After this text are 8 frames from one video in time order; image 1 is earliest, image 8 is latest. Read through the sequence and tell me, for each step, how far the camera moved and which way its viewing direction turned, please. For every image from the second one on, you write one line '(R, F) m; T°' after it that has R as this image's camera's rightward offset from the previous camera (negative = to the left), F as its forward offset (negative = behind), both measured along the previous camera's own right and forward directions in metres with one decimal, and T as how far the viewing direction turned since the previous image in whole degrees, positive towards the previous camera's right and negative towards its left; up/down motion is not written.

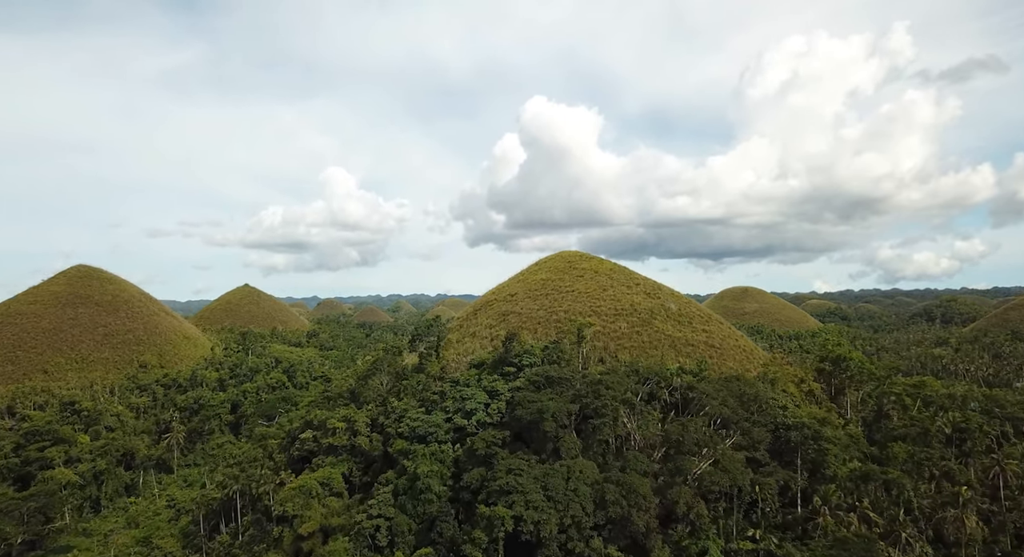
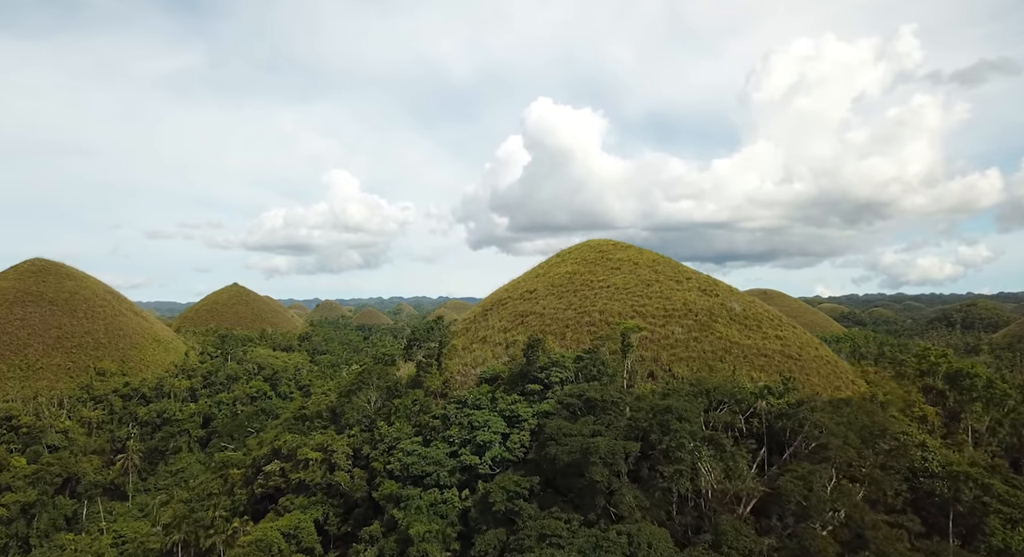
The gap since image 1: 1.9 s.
(-0.9, +6.6) m; 0°
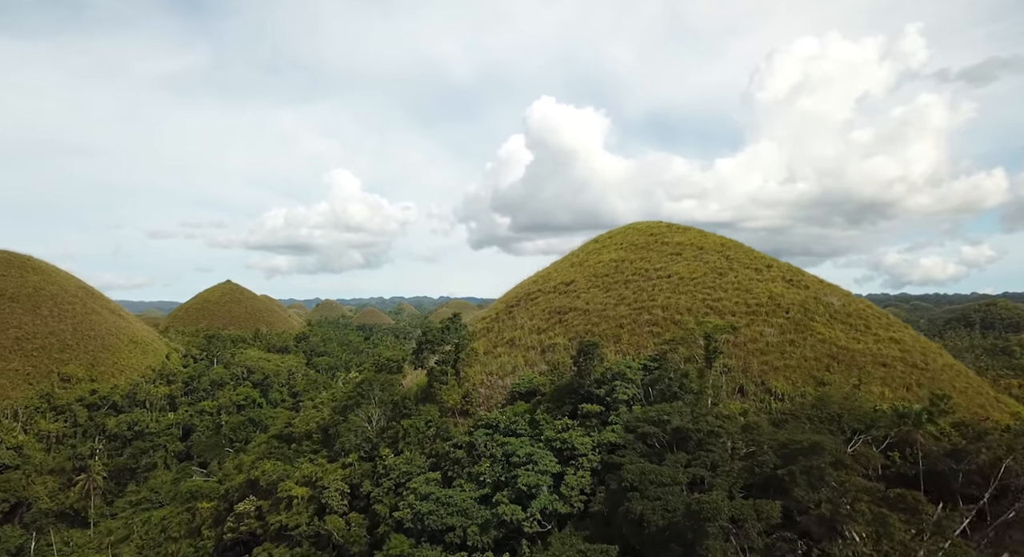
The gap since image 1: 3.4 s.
(-1.4, +5.4) m; 0°
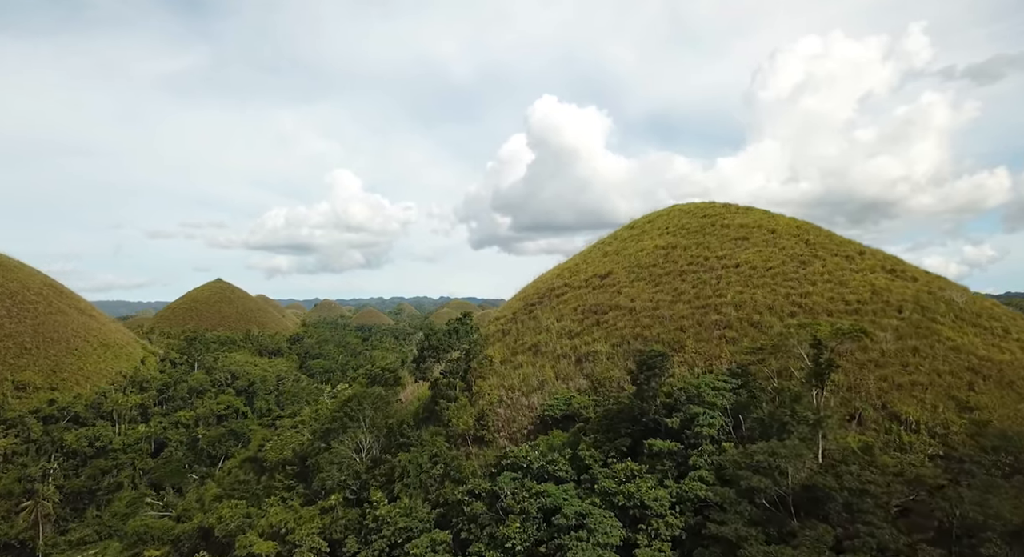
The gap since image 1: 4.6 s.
(-0.8, +4.5) m; 0°
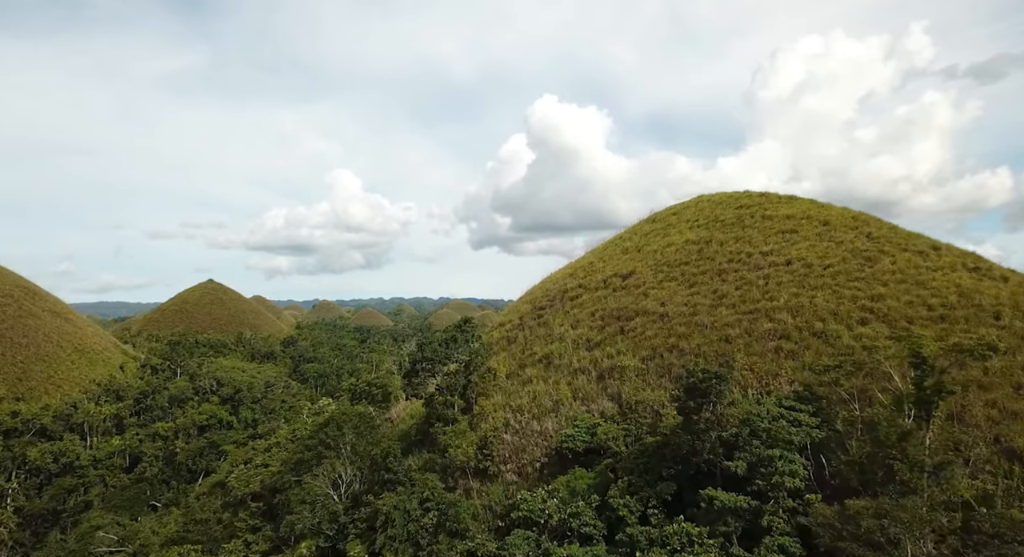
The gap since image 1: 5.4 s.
(-0.2, +2.8) m; 0°
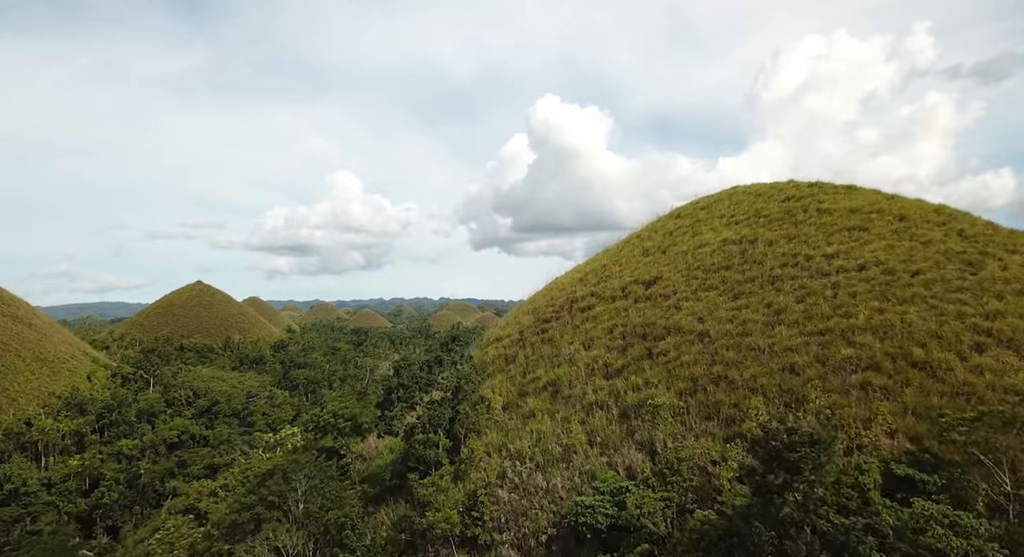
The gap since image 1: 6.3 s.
(+0.1, +3.2) m; 0°
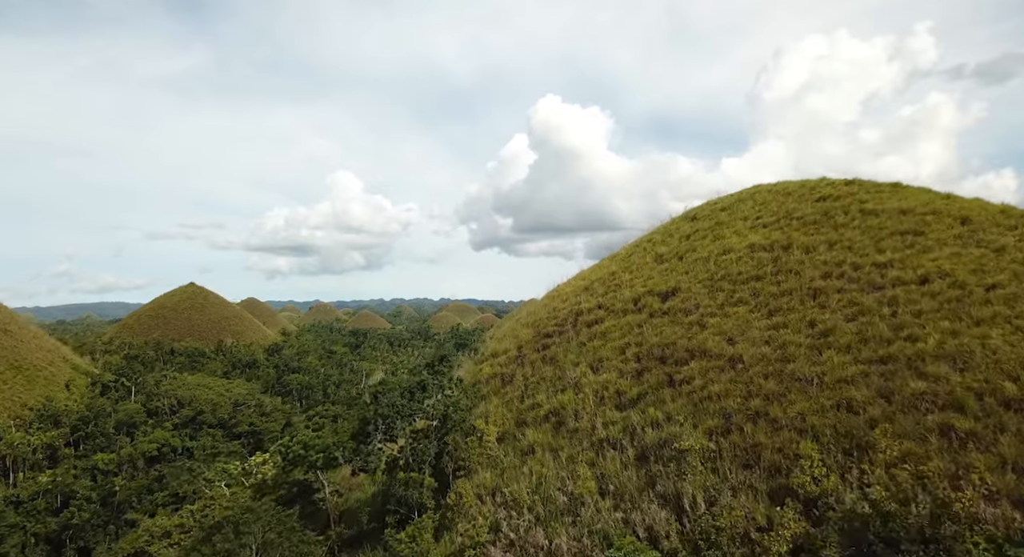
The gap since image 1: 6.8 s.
(+0.1, +1.8) m; 0°
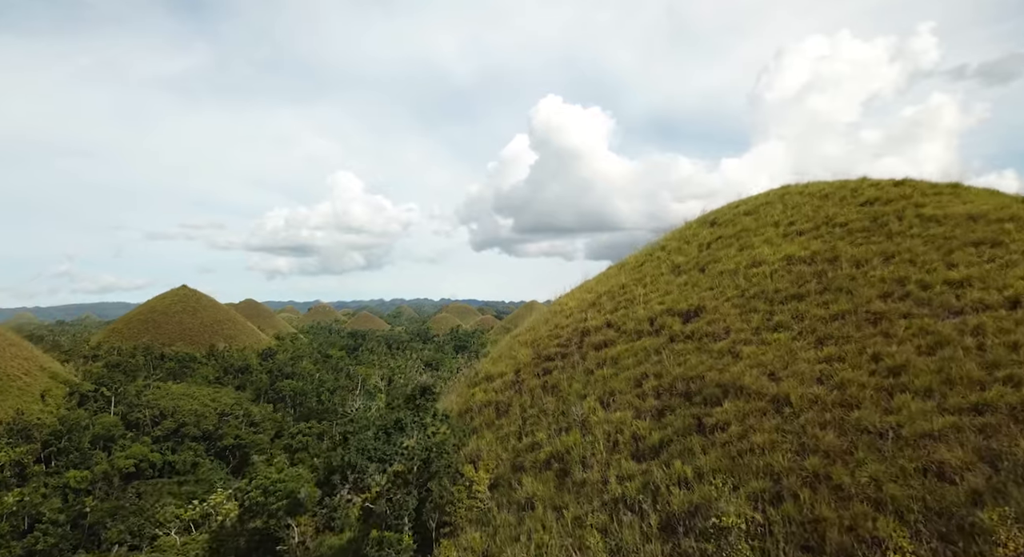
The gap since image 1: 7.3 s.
(+0.1, +1.8) m; 0°
